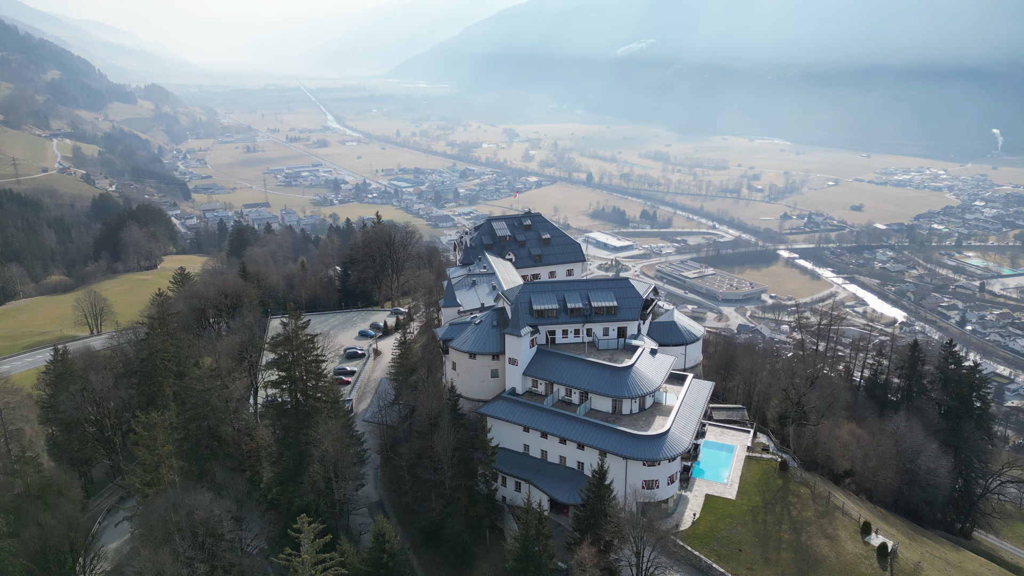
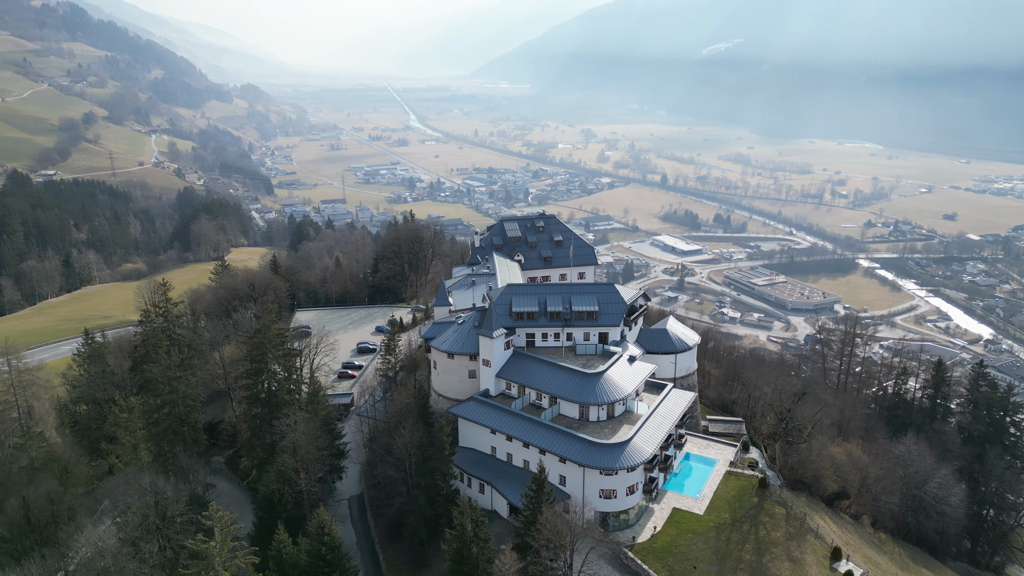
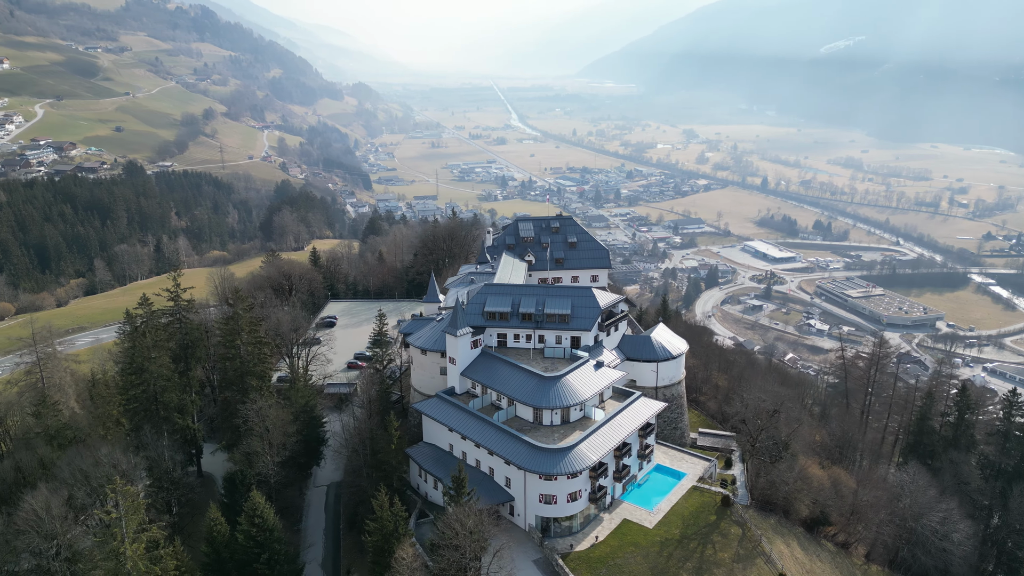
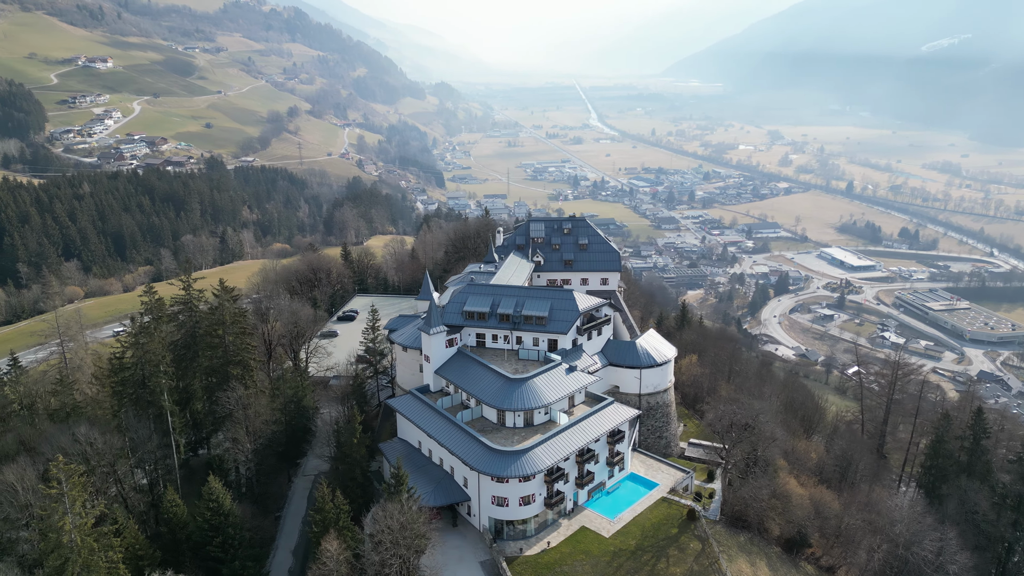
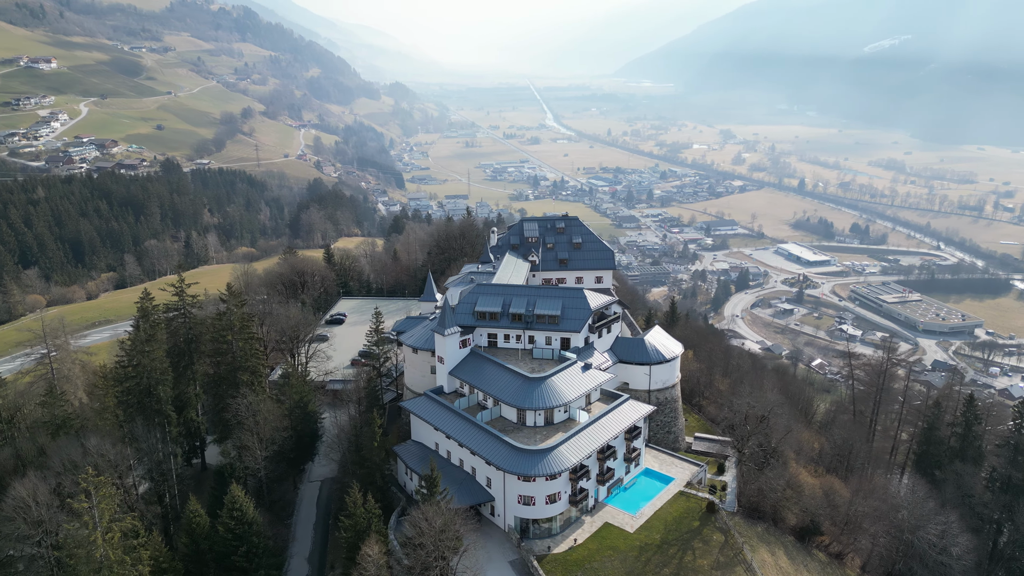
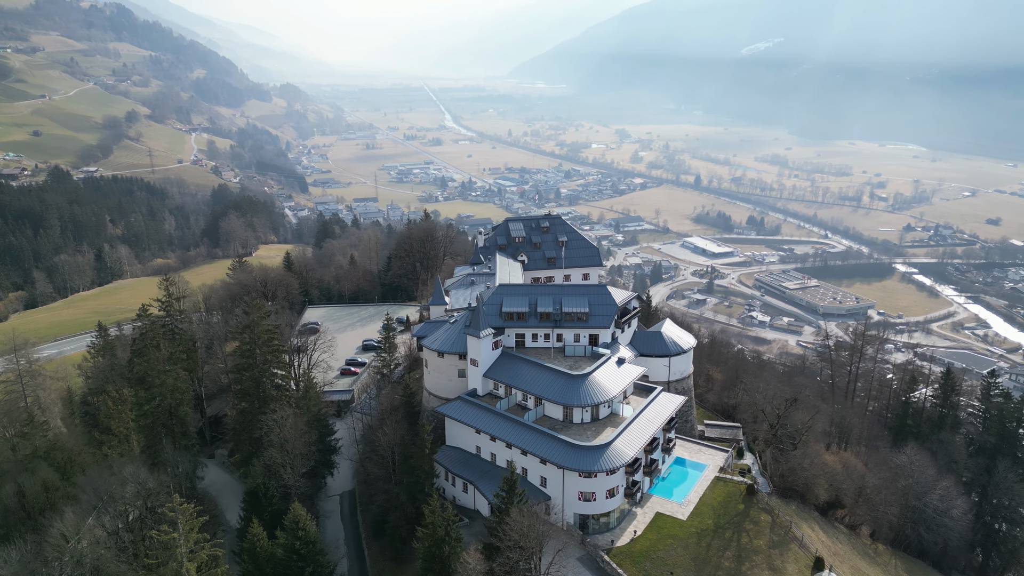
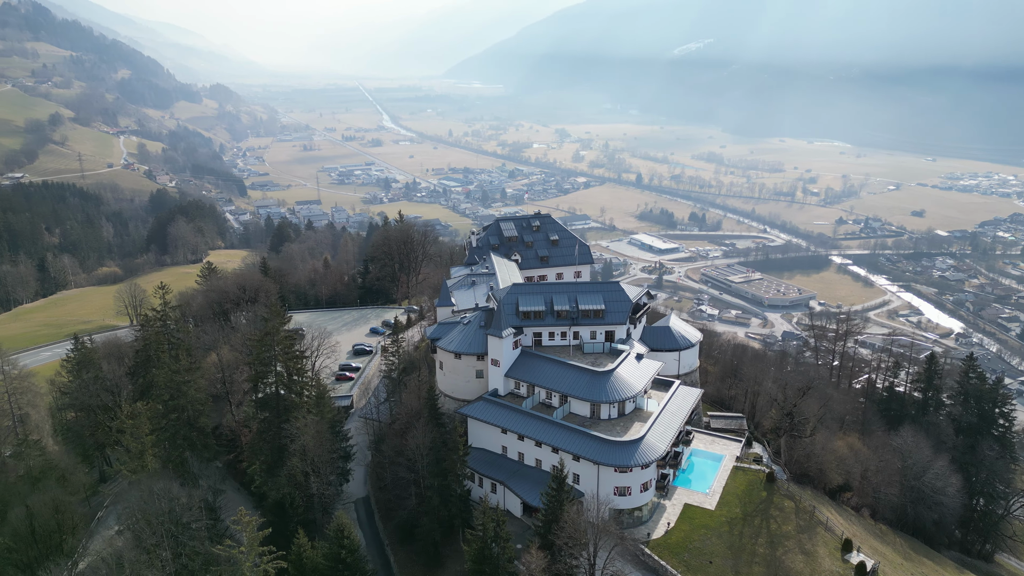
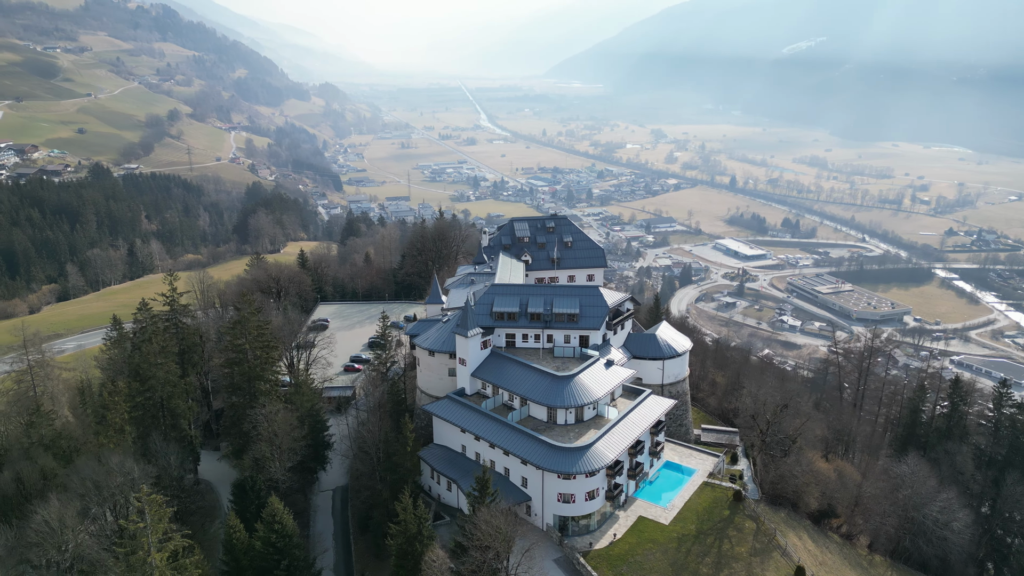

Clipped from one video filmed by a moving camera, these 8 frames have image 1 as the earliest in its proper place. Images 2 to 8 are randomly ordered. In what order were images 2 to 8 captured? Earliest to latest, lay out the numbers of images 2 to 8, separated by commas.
7, 2, 6, 8, 3, 5, 4
